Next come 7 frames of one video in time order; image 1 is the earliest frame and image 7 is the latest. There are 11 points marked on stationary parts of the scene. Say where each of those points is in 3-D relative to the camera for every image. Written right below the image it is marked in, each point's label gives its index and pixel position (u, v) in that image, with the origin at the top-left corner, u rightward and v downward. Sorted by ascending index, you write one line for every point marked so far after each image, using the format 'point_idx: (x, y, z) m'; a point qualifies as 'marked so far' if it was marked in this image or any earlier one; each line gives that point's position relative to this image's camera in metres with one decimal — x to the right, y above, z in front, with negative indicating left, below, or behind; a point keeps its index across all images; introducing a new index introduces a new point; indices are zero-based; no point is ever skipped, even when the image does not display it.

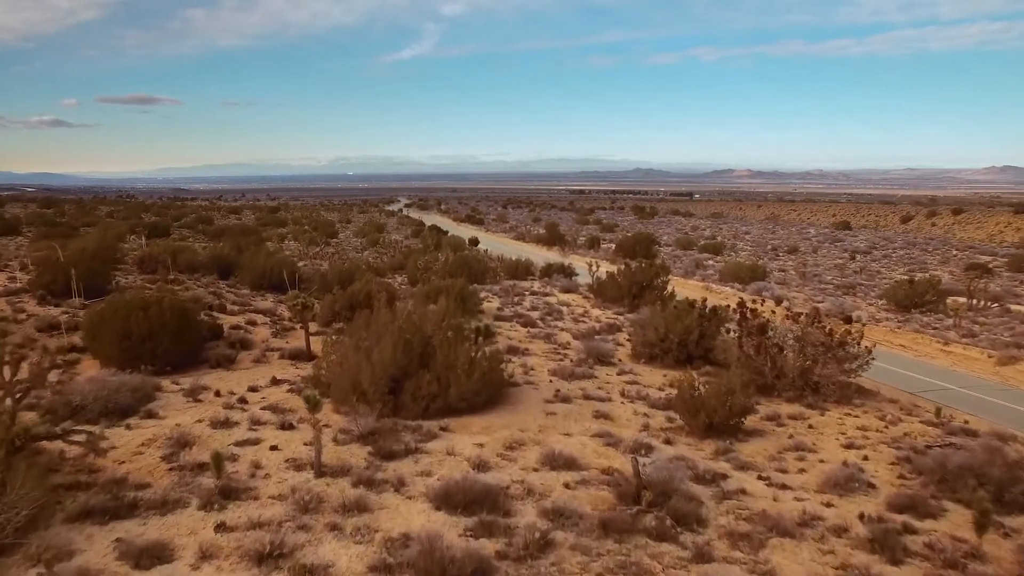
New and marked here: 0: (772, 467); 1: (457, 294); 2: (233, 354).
0: (+2.6, -1.8, +7.6) m
1: (-1.2, -0.2, +16.3) m
2: (-4.2, -1.0, +11.2) m
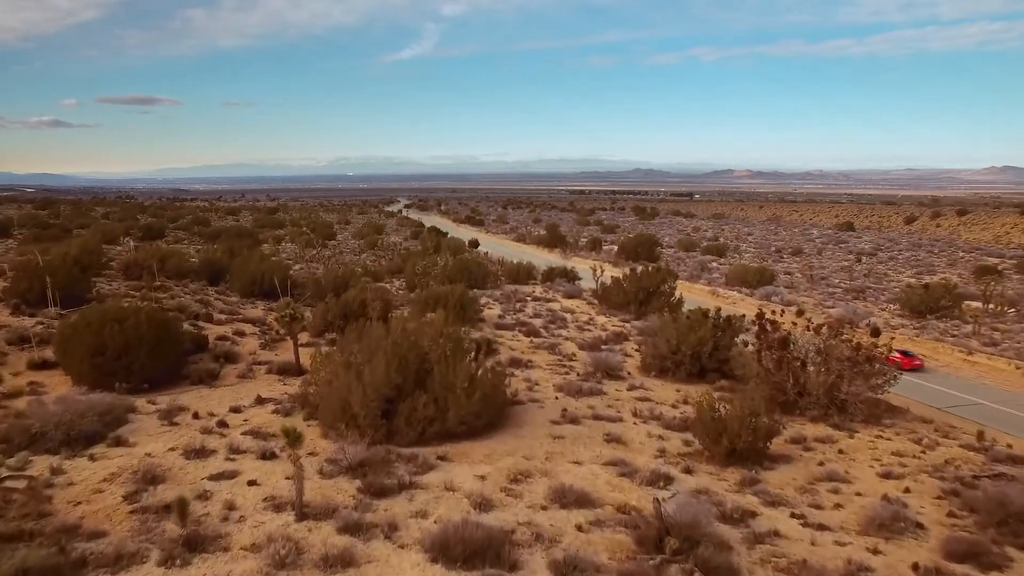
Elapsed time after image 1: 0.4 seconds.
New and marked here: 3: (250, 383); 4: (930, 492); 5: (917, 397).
0: (+2.7, -1.9, +6.8) m
1: (-1.2, -0.3, +15.6) m
2: (-4.2, -1.1, +10.5) m
3: (-3.6, -1.3, +10.3) m
4: (+3.9, -1.9, +6.9) m
5: (+5.9, -1.6, +10.9) m
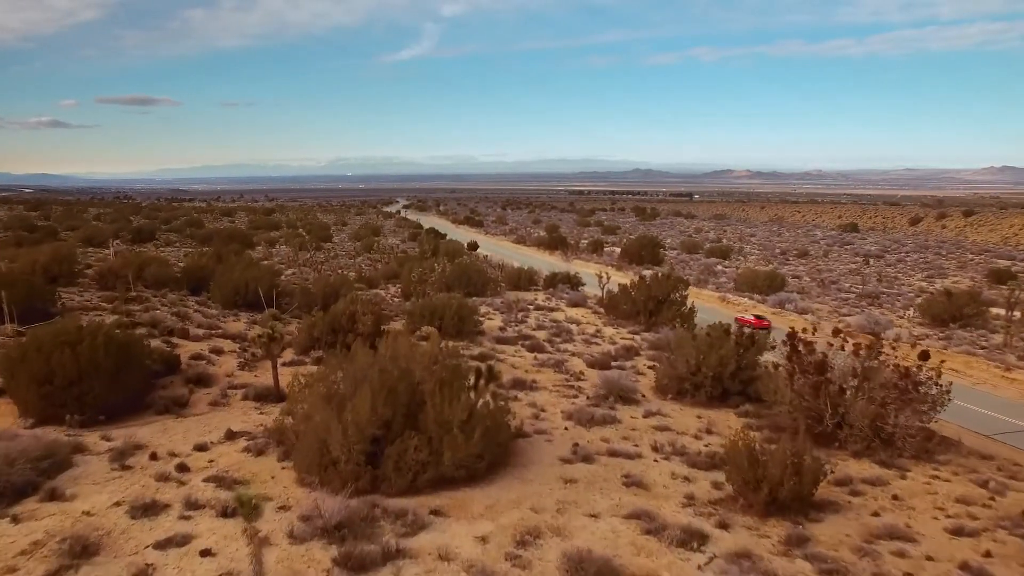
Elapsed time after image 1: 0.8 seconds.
0: (+2.7, -2.2, +5.8) m
1: (-1.1, -0.5, +14.5) m
2: (-4.1, -1.4, +9.4) m
3: (-3.6, -1.5, +9.2) m
4: (+3.9, -2.1, +5.8) m
5: (+5.9, -1.8, +9.8) m
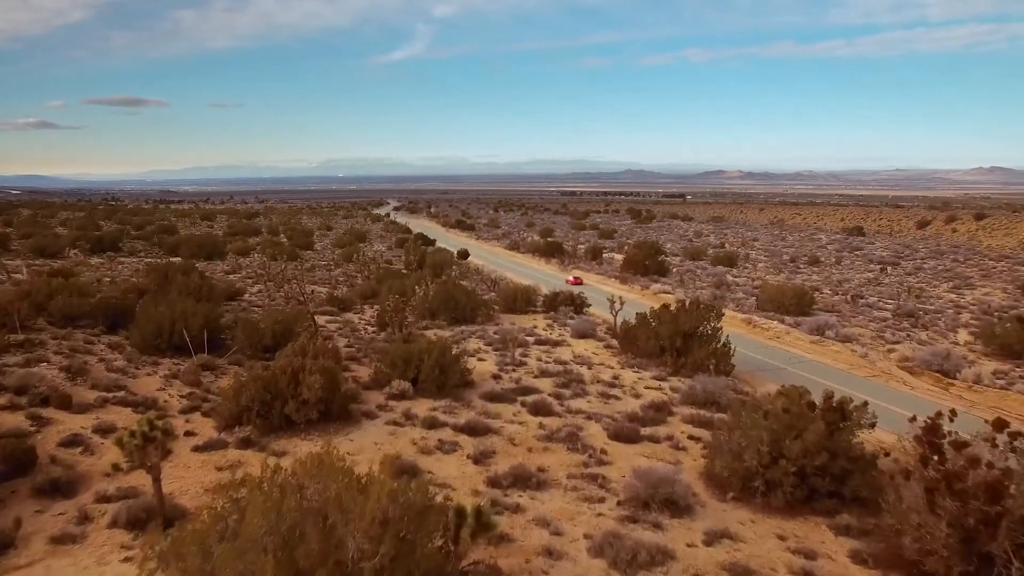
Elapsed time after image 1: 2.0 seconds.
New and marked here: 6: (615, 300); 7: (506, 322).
0: (+2.8, -2.7, +2.6) m
1: (-1.2, -1.1, +11.3) m
2: (-4.1, -2.0, +6.2) m
3: (-3.5, -2.1, +5.9) m
4: (+4.0, -2.7, +2.7) m
5: (+6.0, -2.4, +6.7) m
6: (+2.7, -0.3, +19.6) m
7: (-0.1, -0.8, +18.5) m
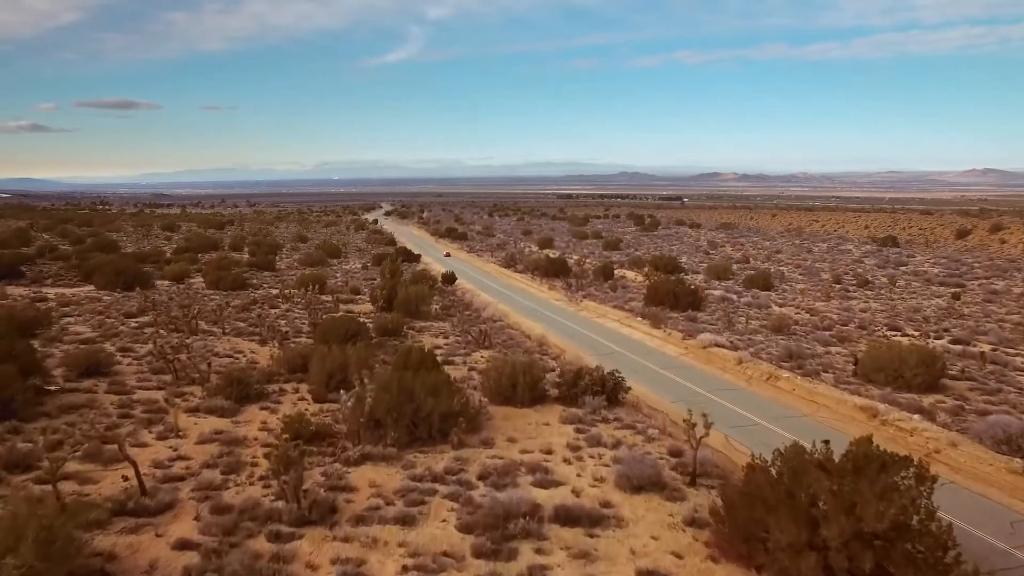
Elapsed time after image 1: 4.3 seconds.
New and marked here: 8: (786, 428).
0: (+2.9, -4.1, -4.9) m
1: (-1.1, -2.5, +3.7) m
2: (-4.1, -3.3, -1.4) m
3: (-3.5, -3.5, -1.6) m
4: (+4.0, -4.0, -4.8) m
5: (+6.0, -3.7, -0.8) m
6: (+2.7, -1.7, +12.1) m
7: (-0.2, -2.2, +11.0) m
8: (+5.0, -2.5, +13.7) m
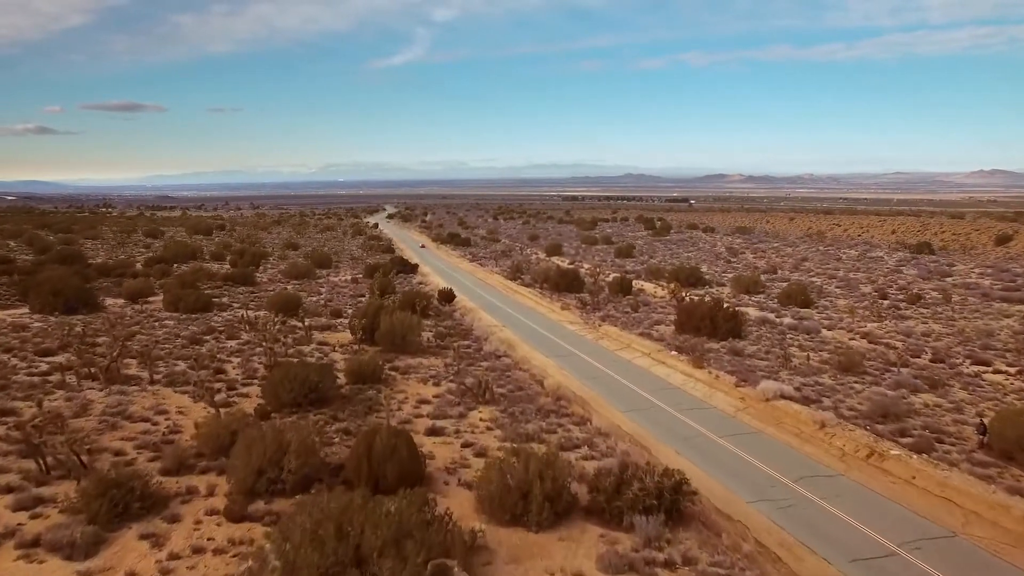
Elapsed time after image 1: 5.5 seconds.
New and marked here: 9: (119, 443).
0: (+2.9, -4.8, -9.5) m
1: (-1.1, -3.2, -0.8) m
2: (-4.0, -4.1, -5.9) m
3: (-3.5, -4.2, -6.2) m
4: (+4.1, -4.7, -9.4) m
5: (+6.0, -4.4, -5.4) m
6: (+2.8, -2.4, +7.5) m
7: (-0.1, -3.0, +6.4) m
8: (+5.1, -3.3, +9.1) m
9: (-6.4, -2.5, +12.2) m
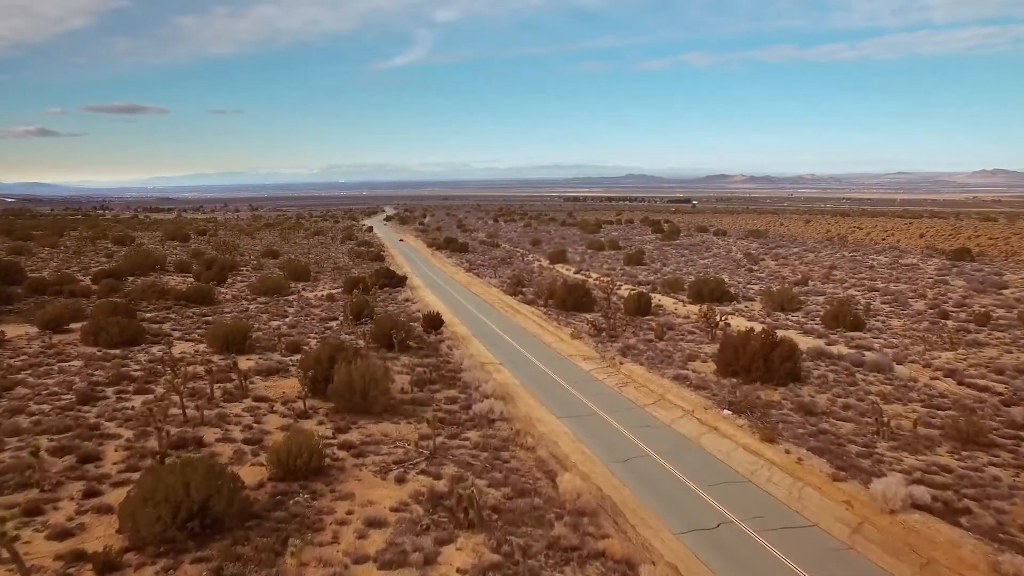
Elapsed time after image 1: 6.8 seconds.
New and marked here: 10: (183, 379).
0: (+2.8, -5.6, -14.9) m
1: (-1.1, -4.0, -6.2) m
2: (-4.1, -4.9, -11.3) m
3: (-3.5, -5.0, -11.5) m
4: (+4.0, -5.5, -14.8) m
5: (+6.0, -5.2, -10.8) m
6: (+2.7, -3.2, +2.1) m
7: (-0.1, -3.8, +1.0) m
8: (+5.1, -4.1, +3.7) m
9: (-6.5, -3.3, +6.9) m
10: (-7.6, -2.1, +17.3) m
